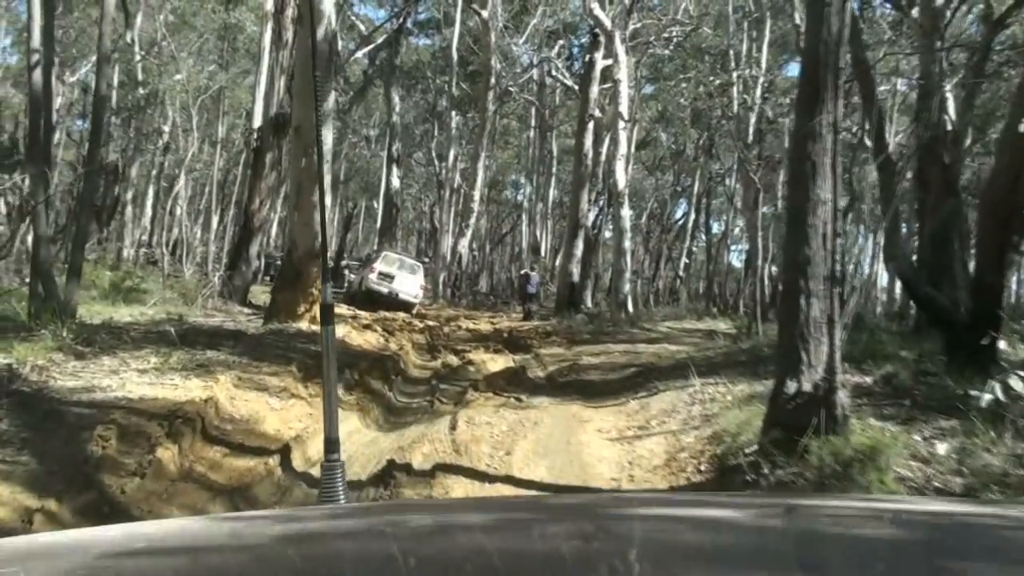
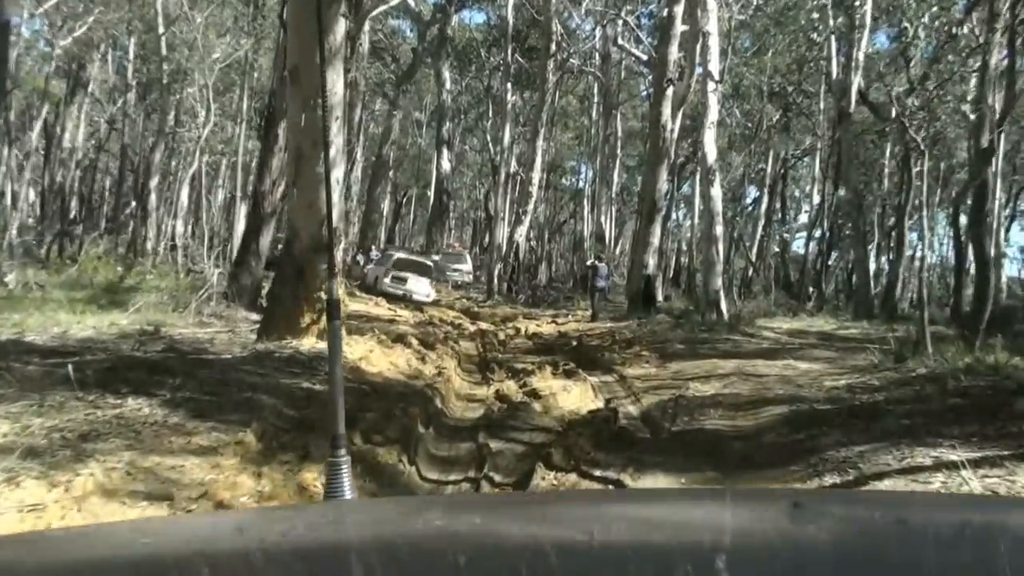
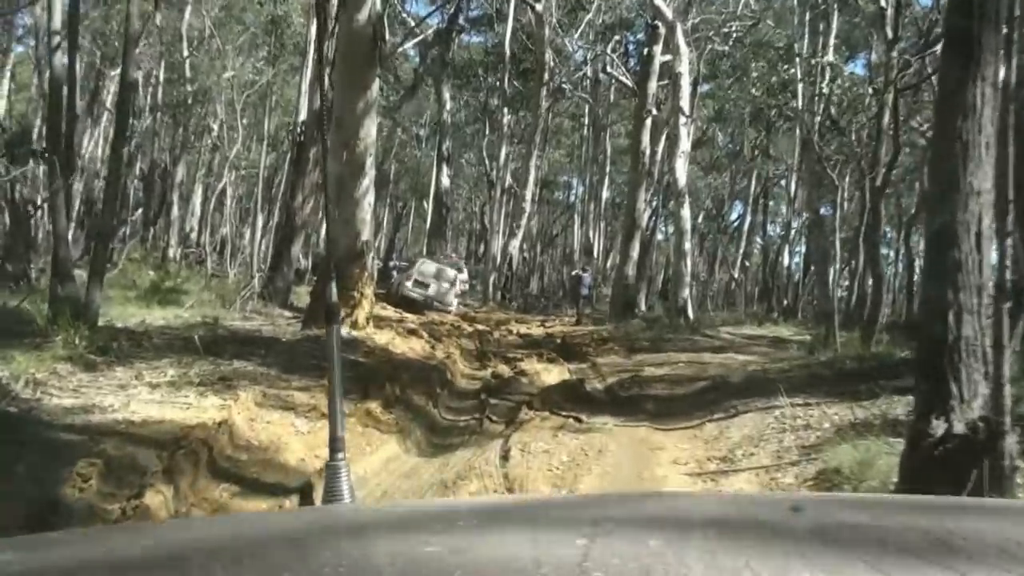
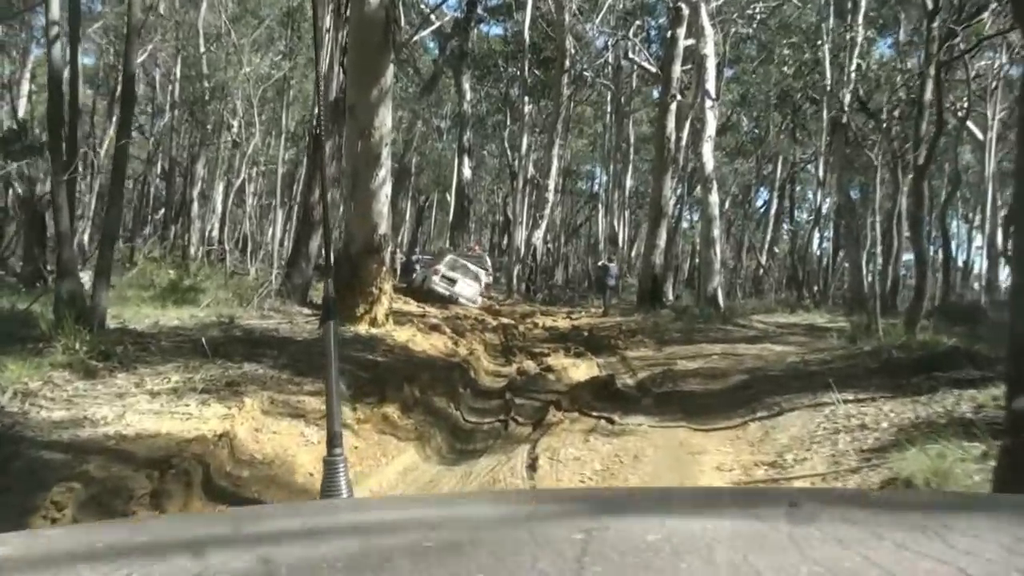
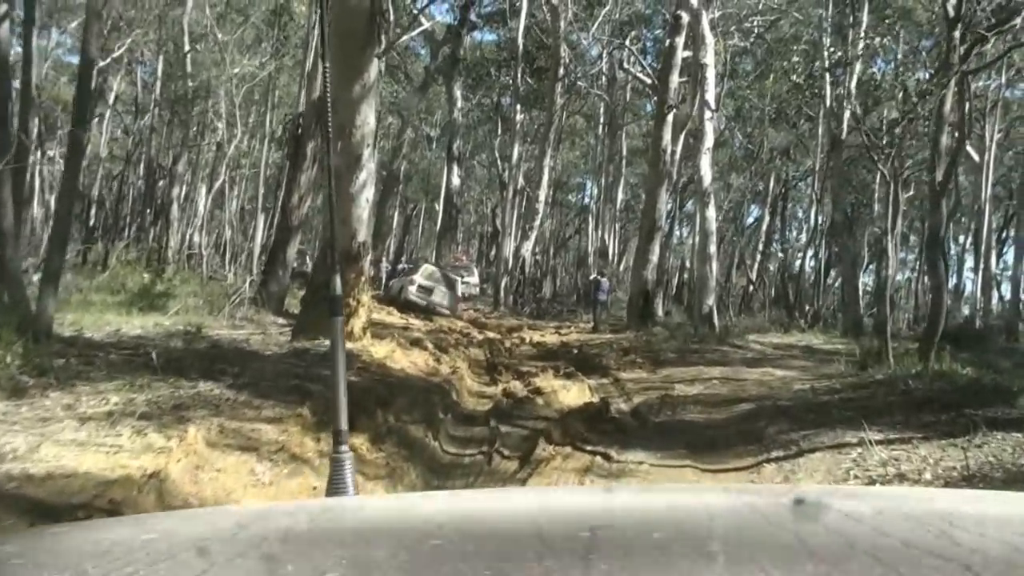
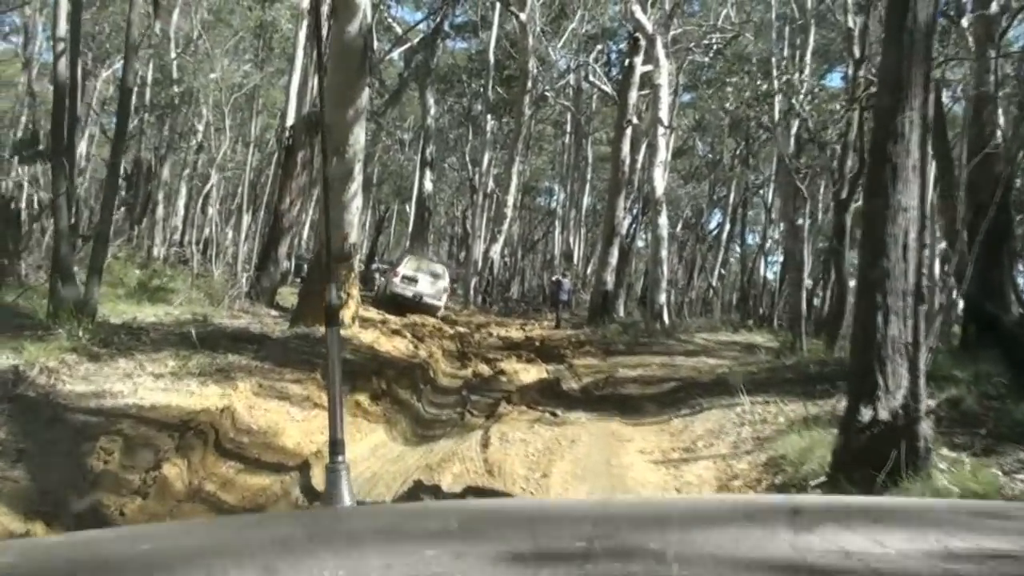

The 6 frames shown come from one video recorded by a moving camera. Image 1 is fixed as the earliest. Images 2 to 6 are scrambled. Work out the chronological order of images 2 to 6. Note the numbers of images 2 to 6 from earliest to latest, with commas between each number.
6, 3, 4, 5, 2
